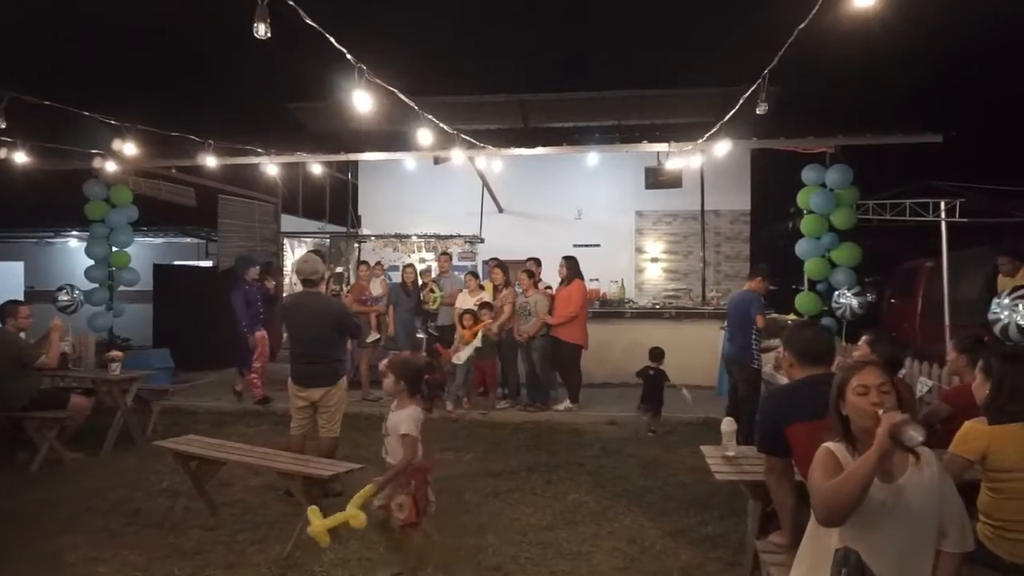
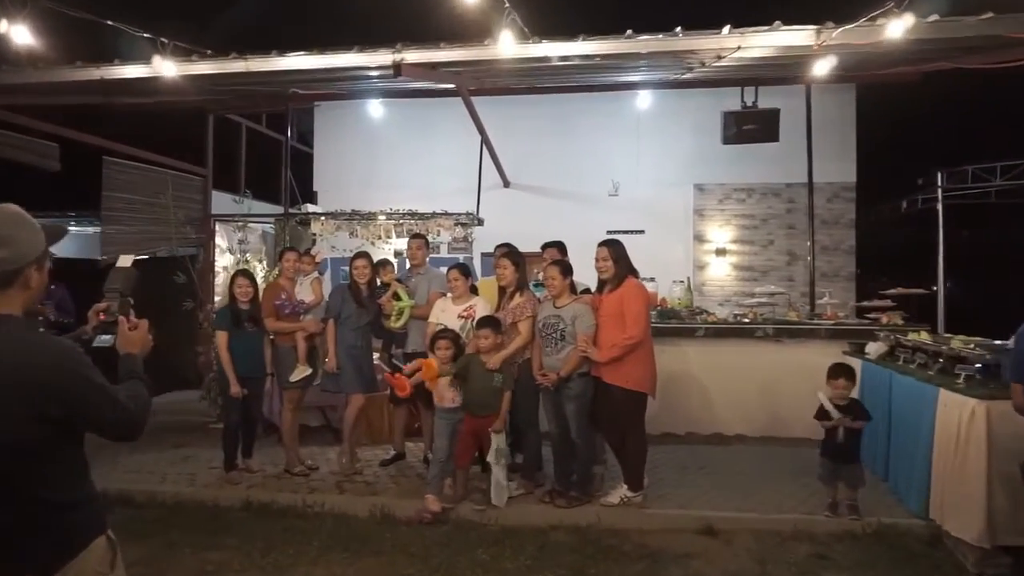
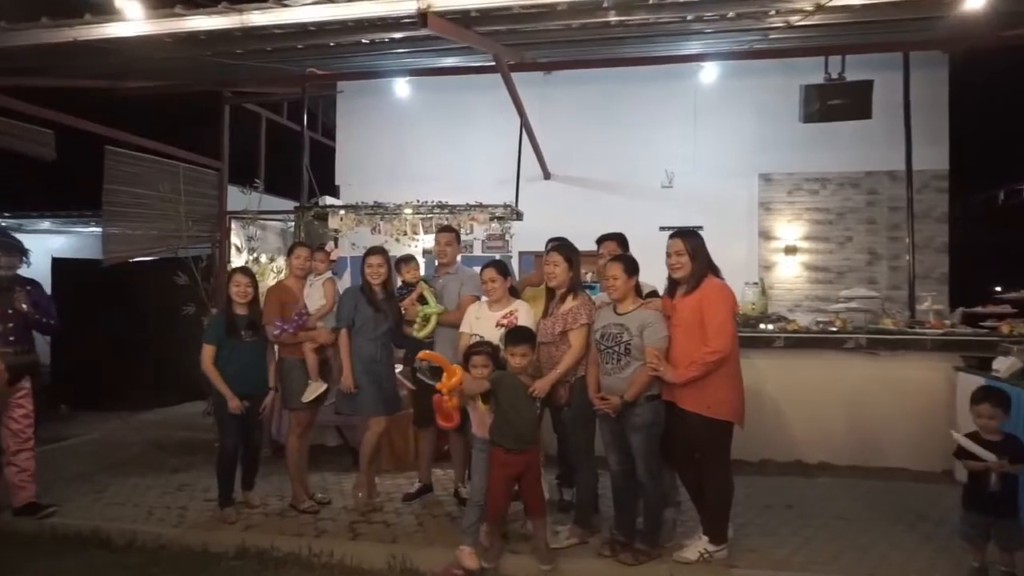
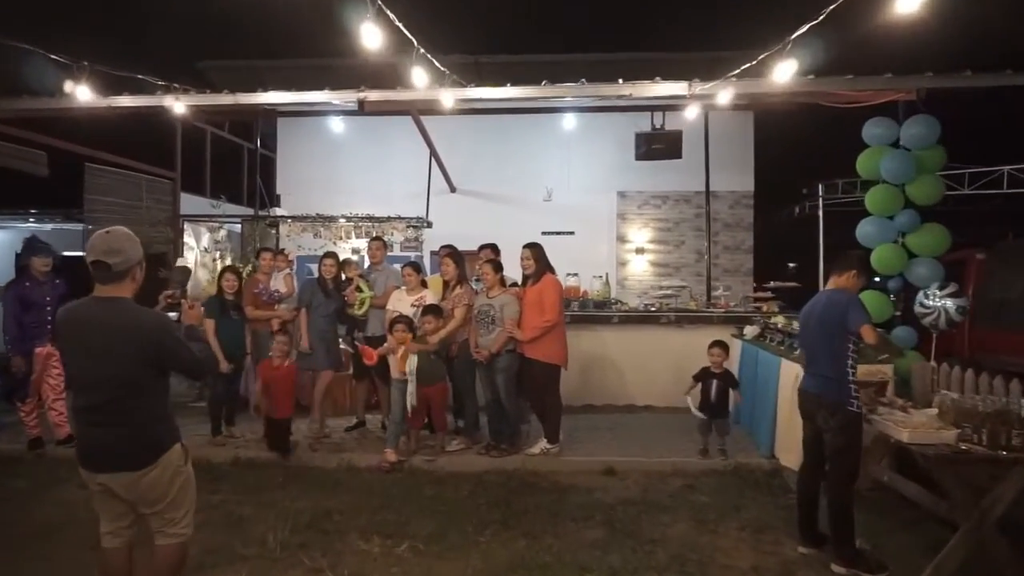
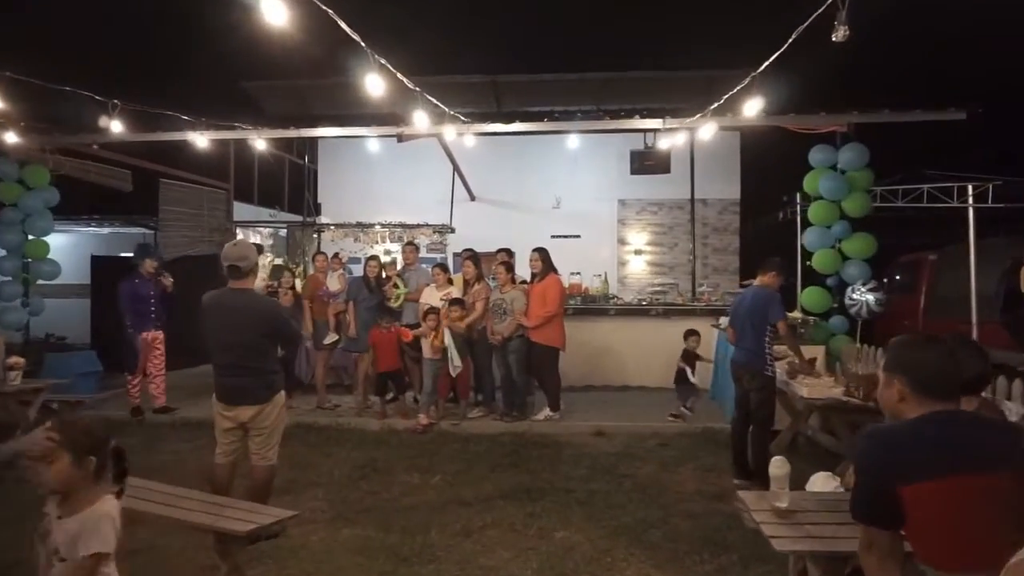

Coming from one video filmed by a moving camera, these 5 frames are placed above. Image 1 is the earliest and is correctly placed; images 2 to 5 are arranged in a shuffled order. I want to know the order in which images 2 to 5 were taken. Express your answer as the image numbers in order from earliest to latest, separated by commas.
5, 4, 2, 3
